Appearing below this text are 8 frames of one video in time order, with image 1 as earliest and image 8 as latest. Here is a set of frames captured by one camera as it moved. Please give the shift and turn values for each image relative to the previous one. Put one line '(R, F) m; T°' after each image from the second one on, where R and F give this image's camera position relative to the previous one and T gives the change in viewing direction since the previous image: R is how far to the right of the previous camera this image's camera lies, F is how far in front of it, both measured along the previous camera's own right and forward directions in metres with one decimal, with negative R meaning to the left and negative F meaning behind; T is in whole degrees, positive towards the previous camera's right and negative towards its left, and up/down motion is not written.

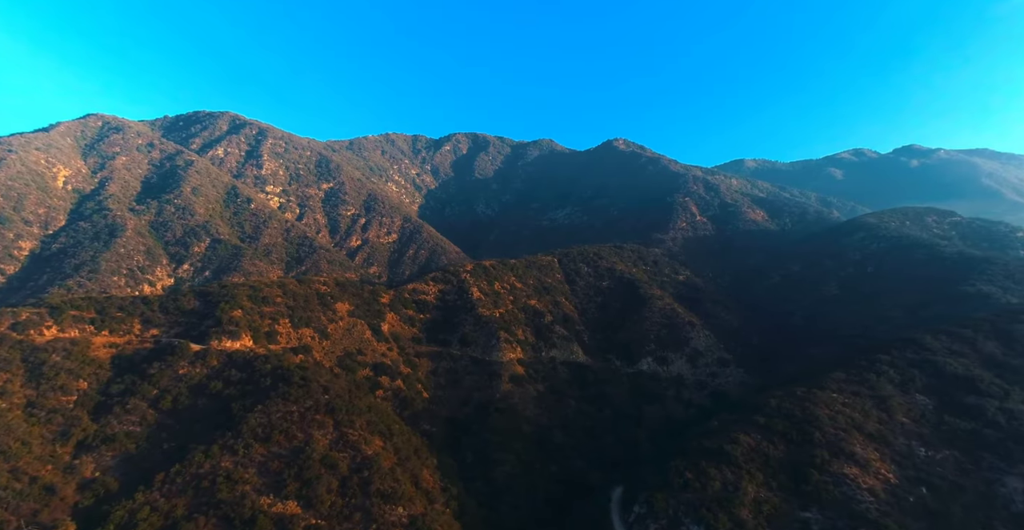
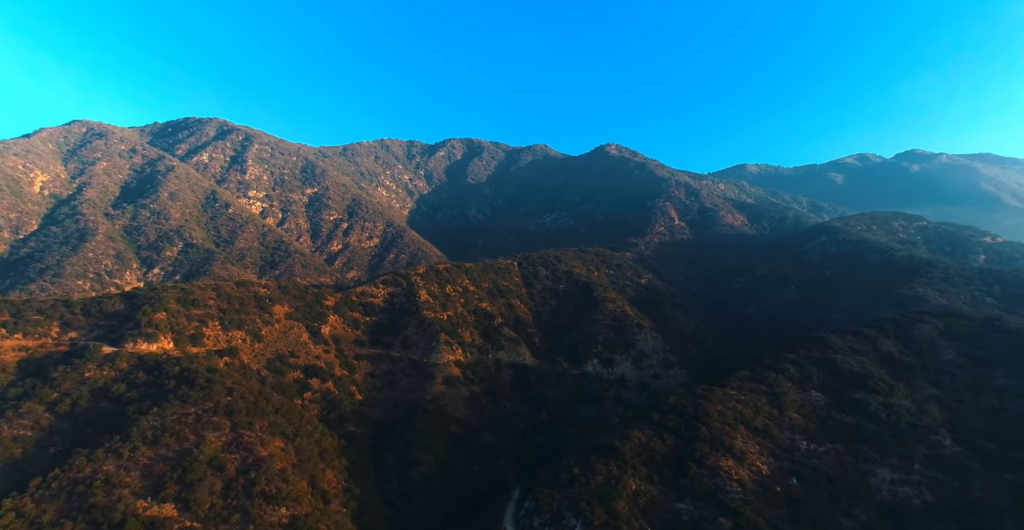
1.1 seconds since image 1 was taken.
(+5.4, -0.5) m; +3°
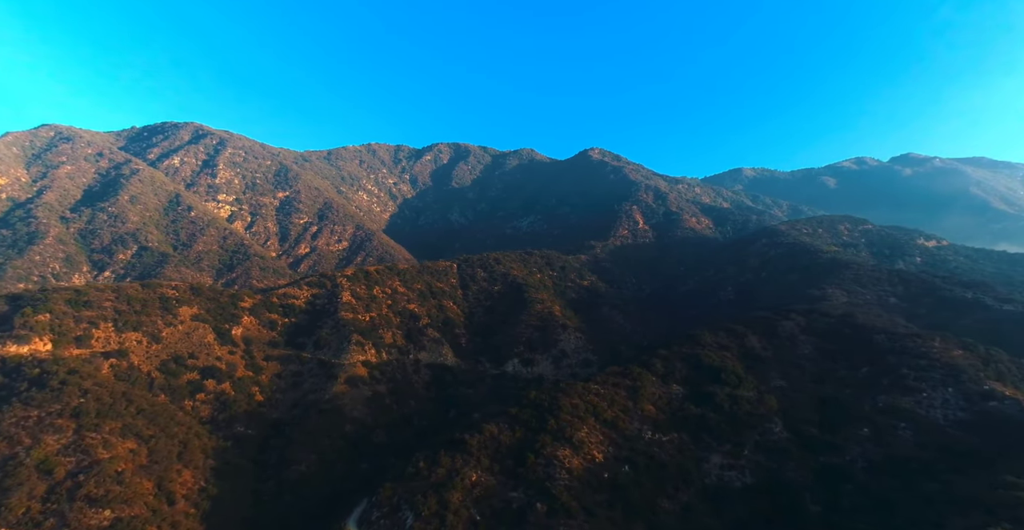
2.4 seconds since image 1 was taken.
(+7.4, -1.0) m; +4°
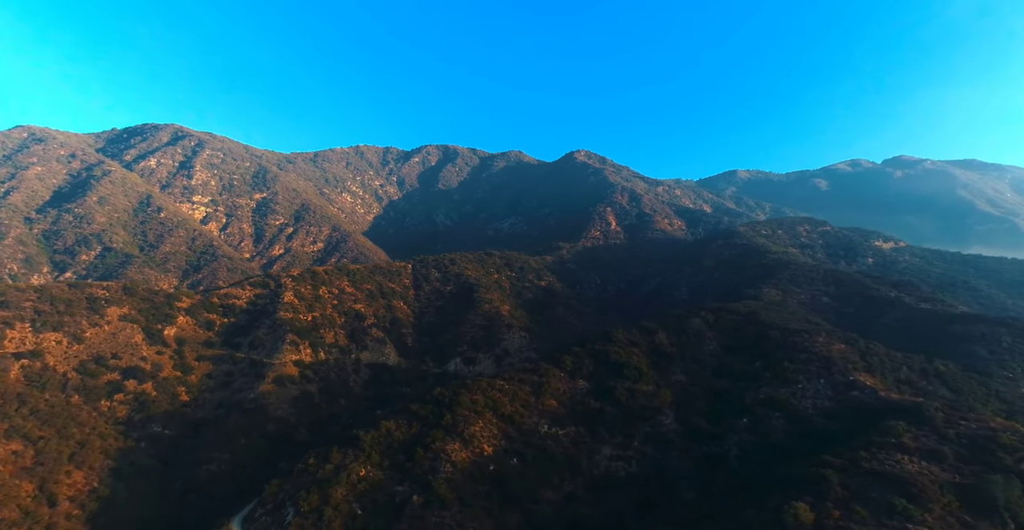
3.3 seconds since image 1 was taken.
(+5.2, -0.8) m; +3°
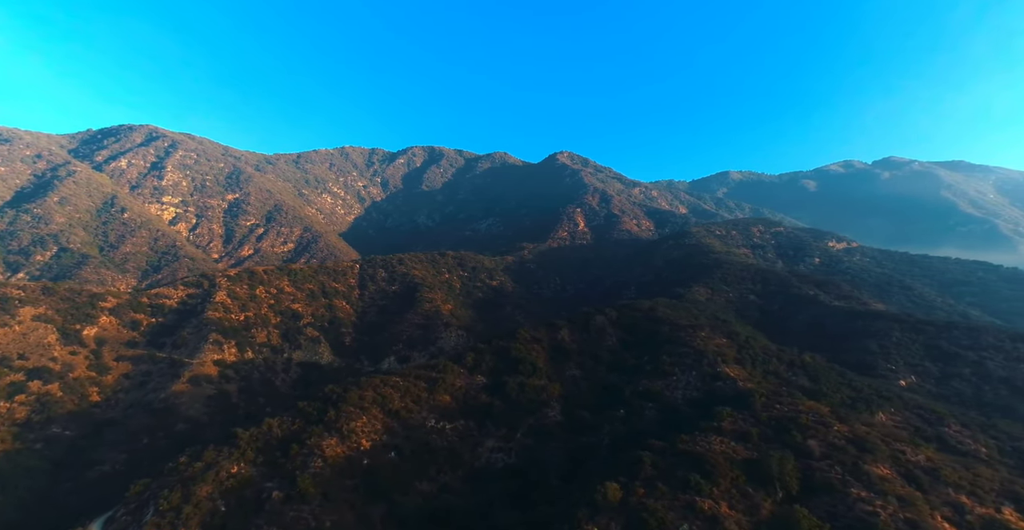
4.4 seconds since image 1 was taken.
(+5.9, -1.0) m; +3°
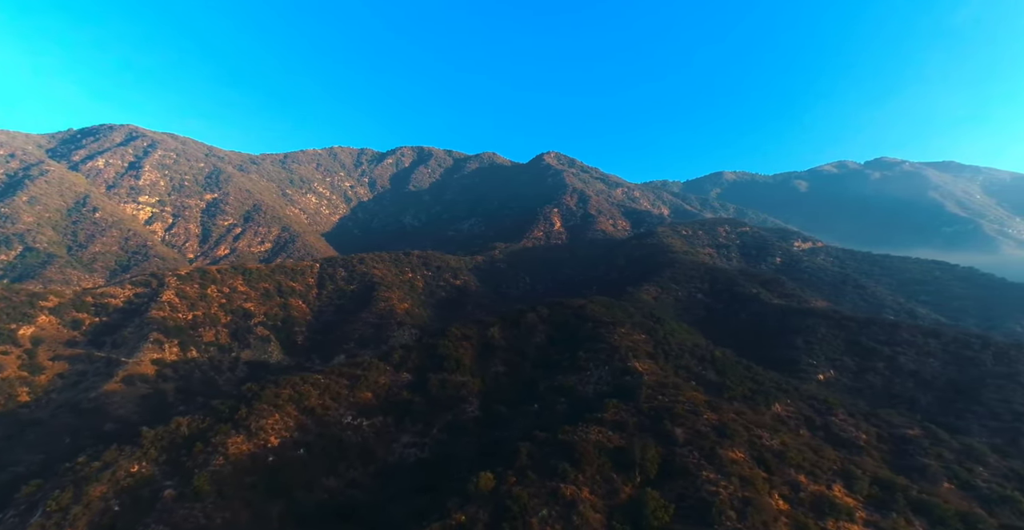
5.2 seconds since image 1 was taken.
(+4.5, -0.8) m; +3°
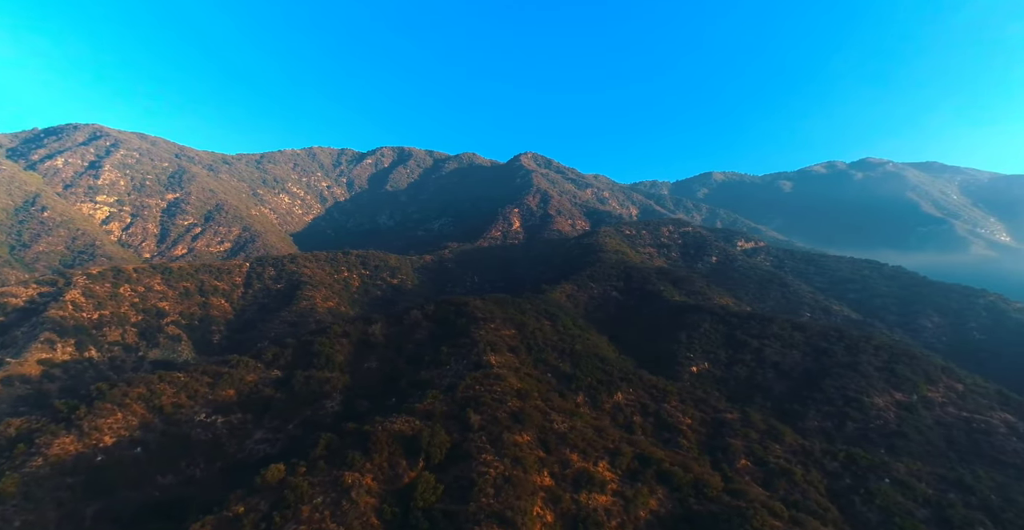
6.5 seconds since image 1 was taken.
(+7.6, -1.3) m; +4°
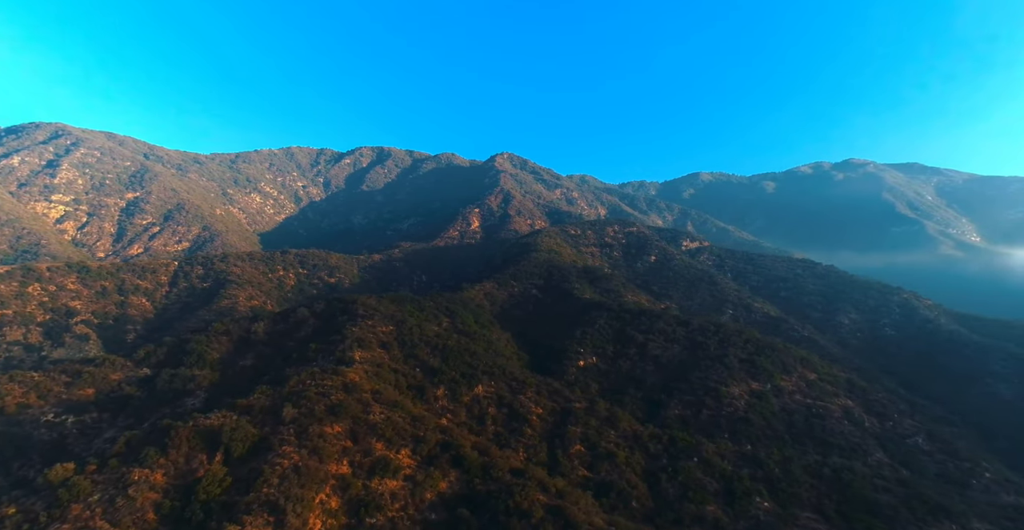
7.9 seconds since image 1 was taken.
(+7.2, -1.4) m; +4°
